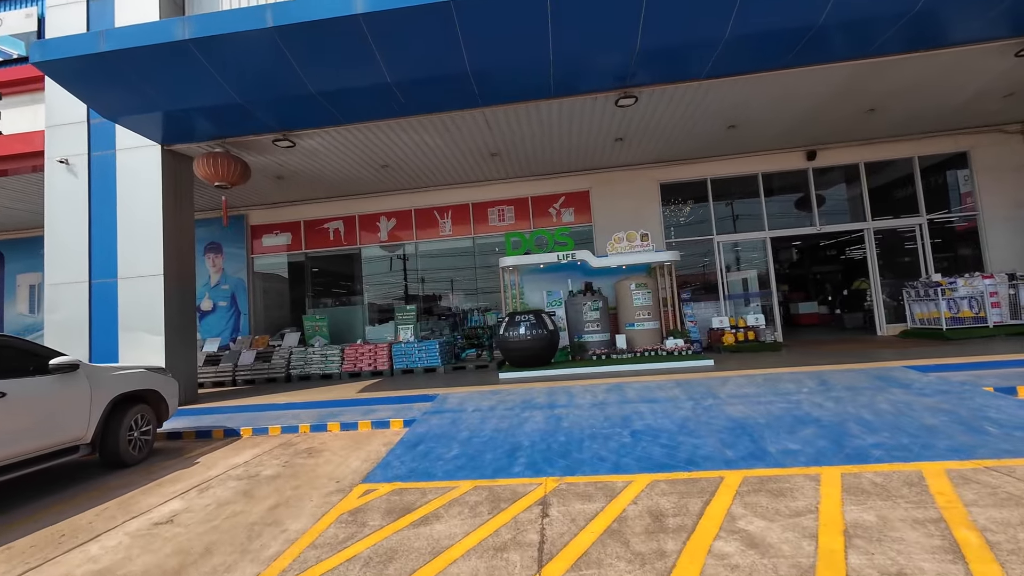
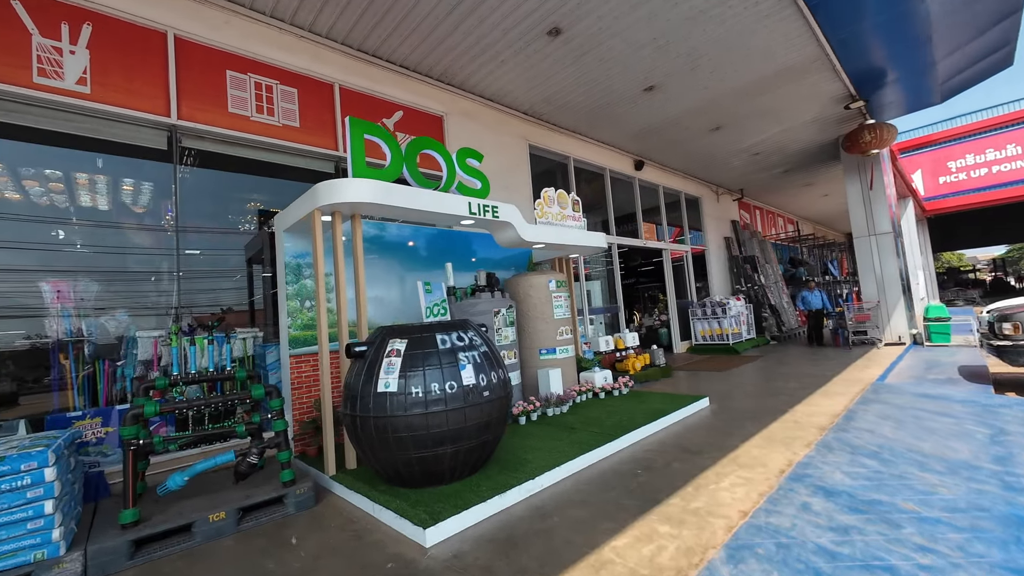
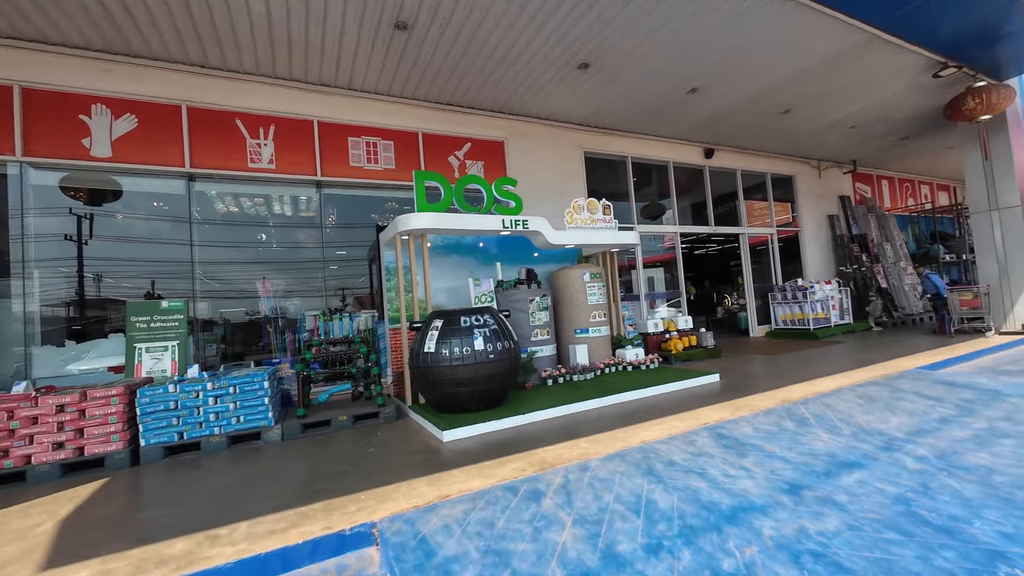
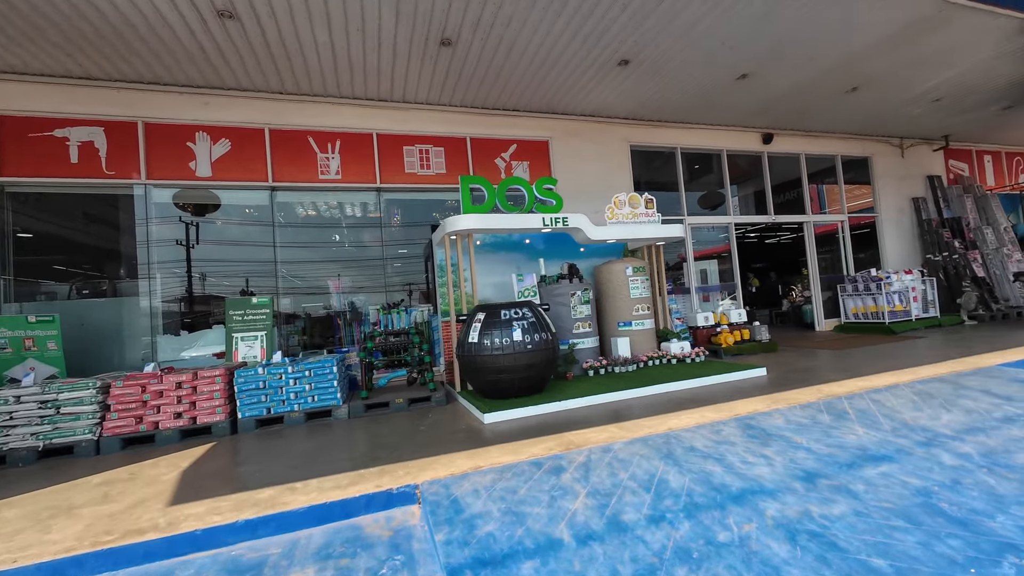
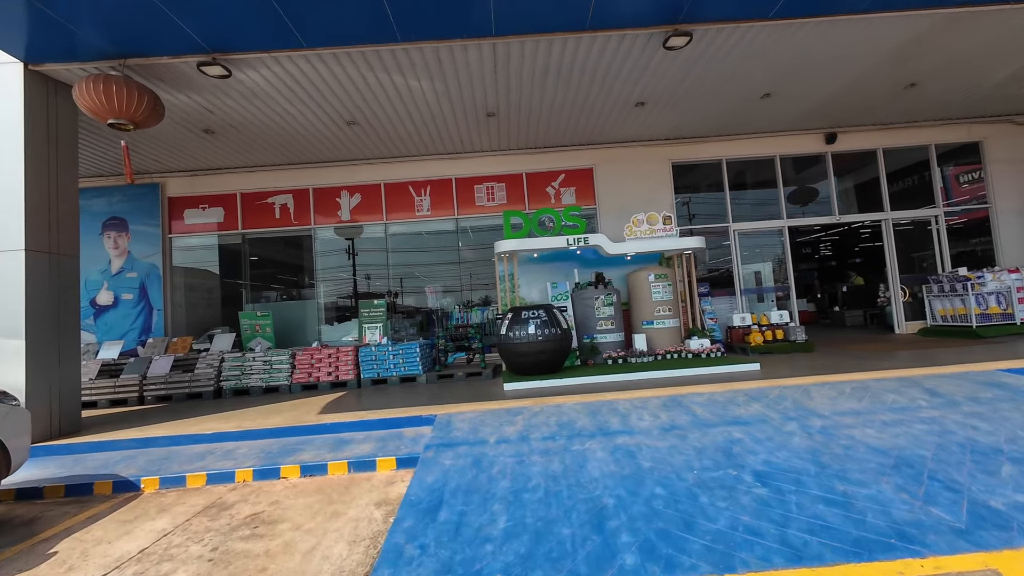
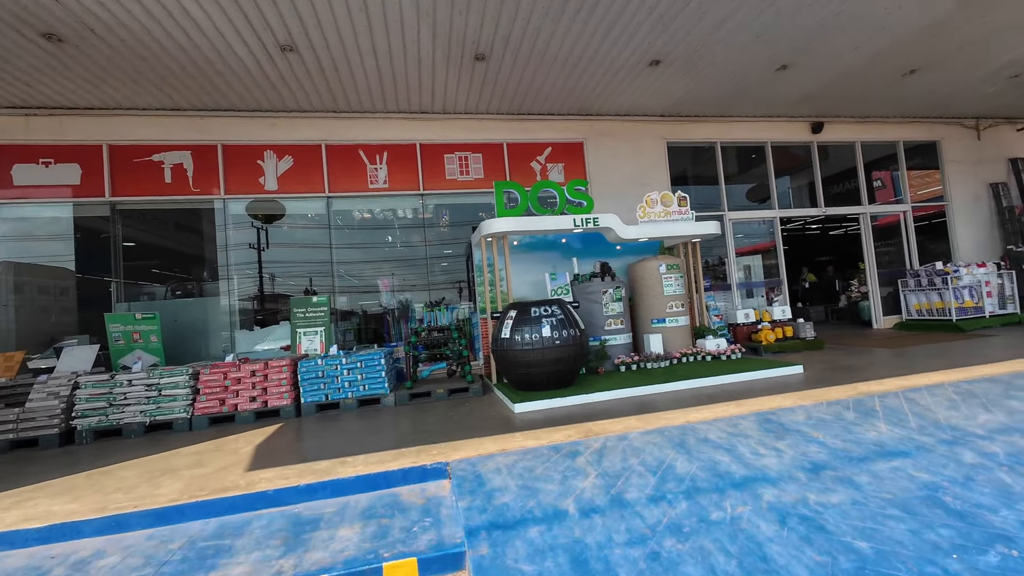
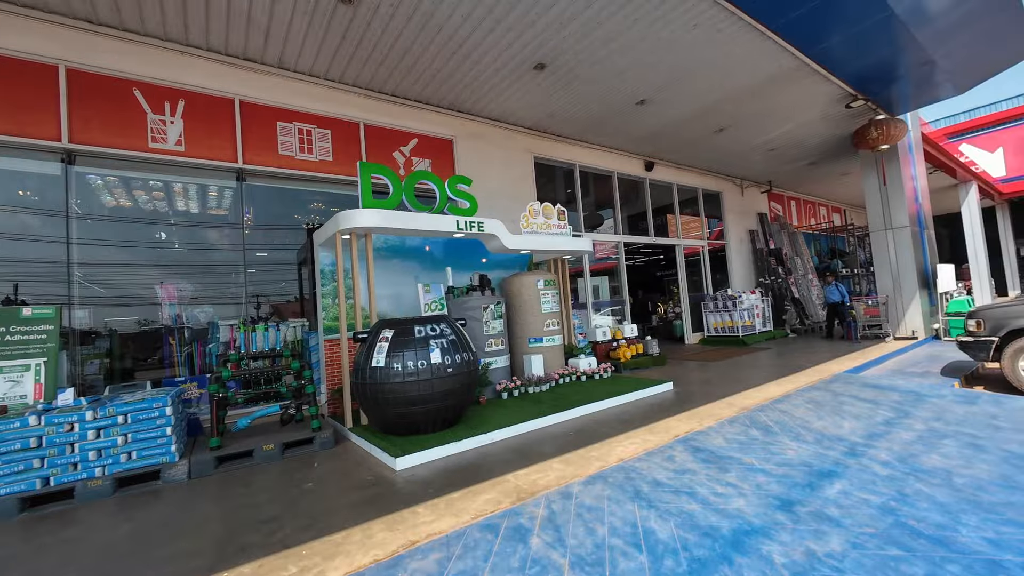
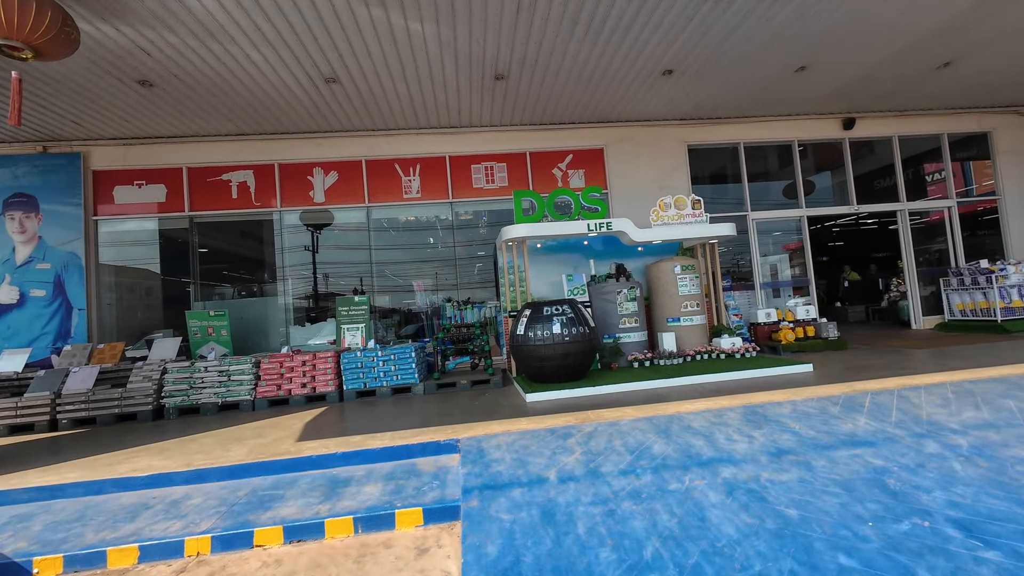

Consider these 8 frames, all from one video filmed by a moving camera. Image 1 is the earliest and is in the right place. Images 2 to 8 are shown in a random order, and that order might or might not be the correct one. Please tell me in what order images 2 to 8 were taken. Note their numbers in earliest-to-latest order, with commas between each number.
5, 8, 6, 4, 3, 7, 2
